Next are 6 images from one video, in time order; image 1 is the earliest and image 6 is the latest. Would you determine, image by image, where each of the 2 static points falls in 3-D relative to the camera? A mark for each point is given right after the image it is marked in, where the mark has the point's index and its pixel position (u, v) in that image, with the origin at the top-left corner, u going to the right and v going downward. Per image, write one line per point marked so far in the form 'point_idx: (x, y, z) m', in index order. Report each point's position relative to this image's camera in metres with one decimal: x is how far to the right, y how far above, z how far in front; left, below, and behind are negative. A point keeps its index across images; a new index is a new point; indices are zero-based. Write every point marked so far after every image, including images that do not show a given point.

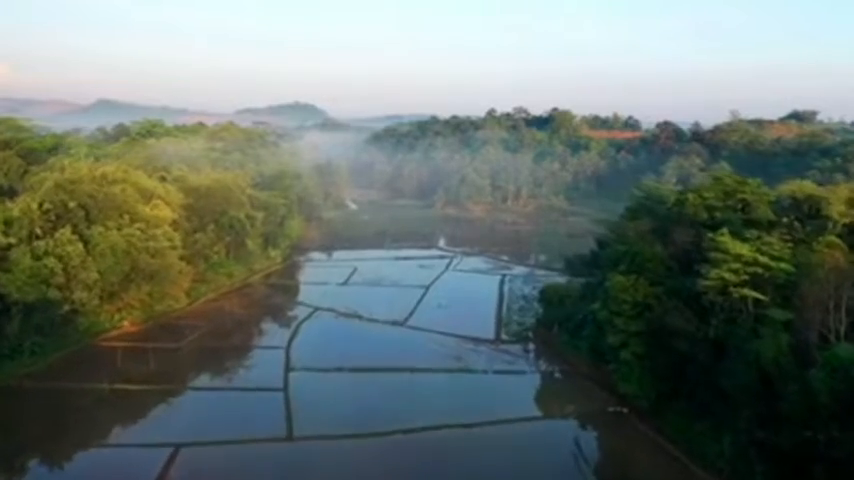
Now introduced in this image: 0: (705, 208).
0: (+3.4, +0.4, +18.7) m
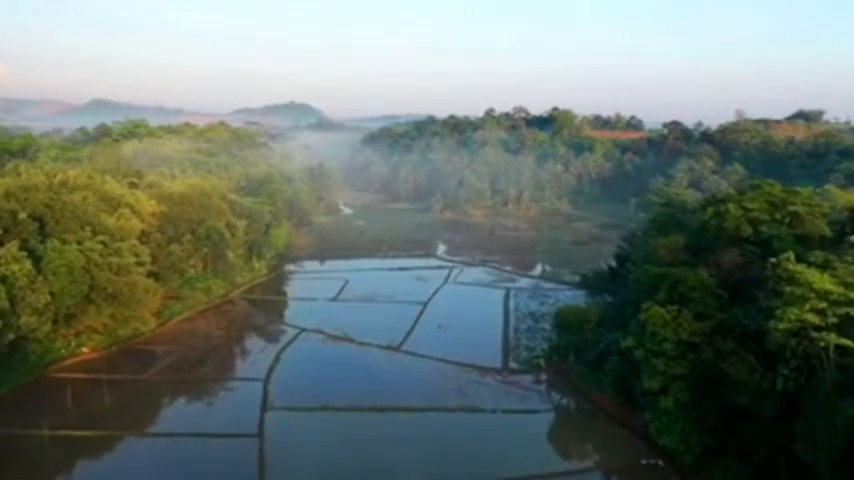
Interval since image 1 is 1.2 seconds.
0: (+3.4, +0.2, +16.1) m
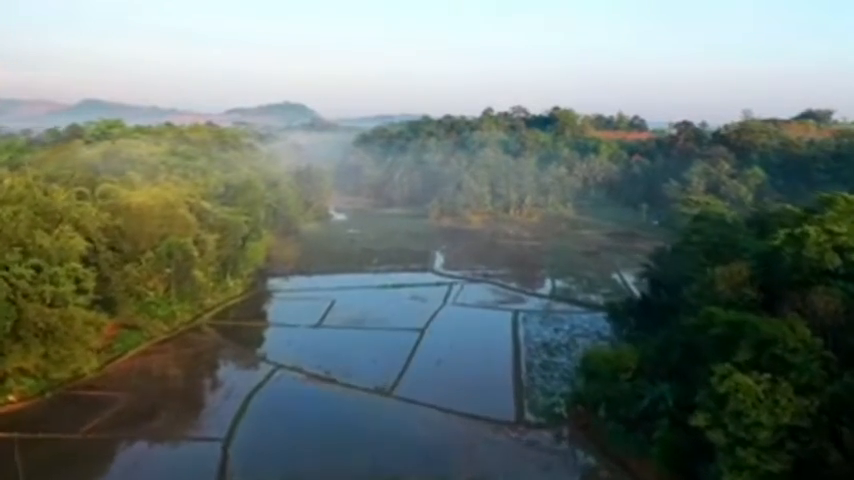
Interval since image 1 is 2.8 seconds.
0: (+3.4, -0.1, +12.6) m
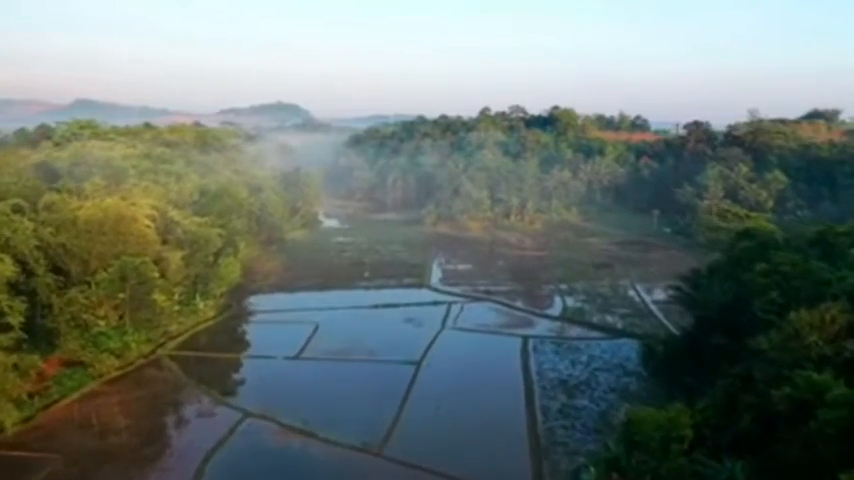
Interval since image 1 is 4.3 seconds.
0: (+3.4, -0.3, +9.4) m
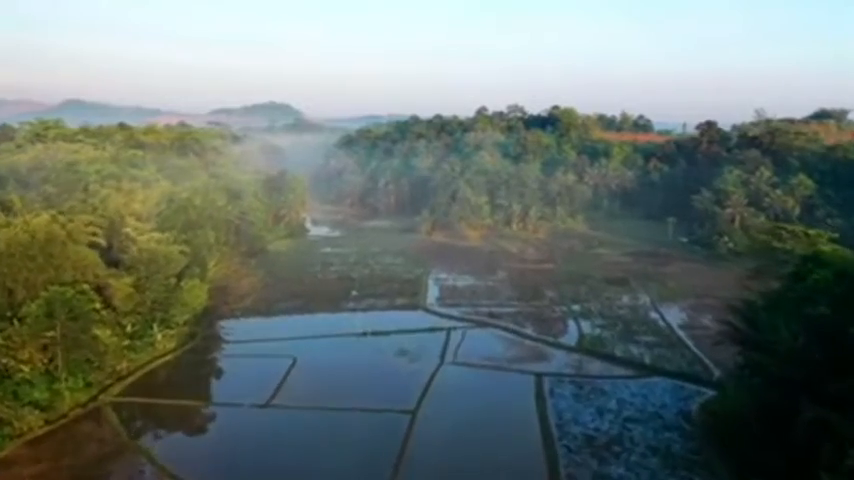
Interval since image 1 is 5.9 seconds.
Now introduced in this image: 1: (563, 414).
0: (+3.4, -0.6, +5.9) m
1: (+1.5, -1.9, +17.0) m
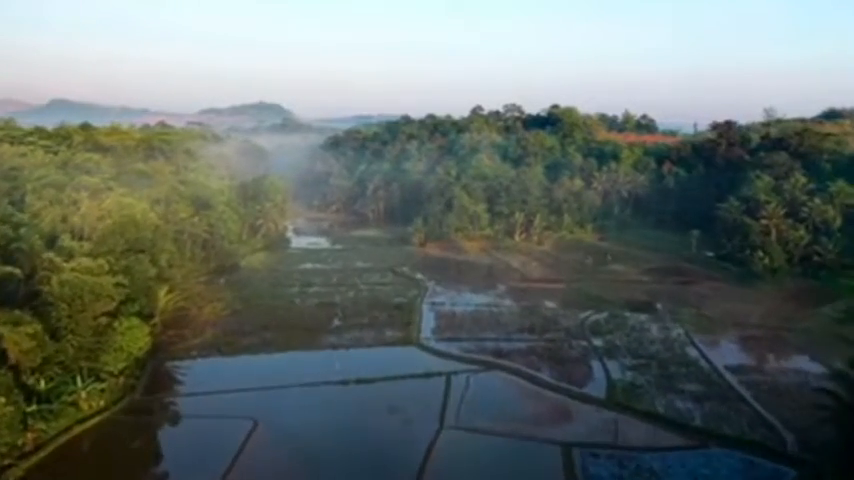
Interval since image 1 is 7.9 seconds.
0: (+3.4, -0.9, +1.7) m
1: (+1.5, -2.3, +12.7) m
